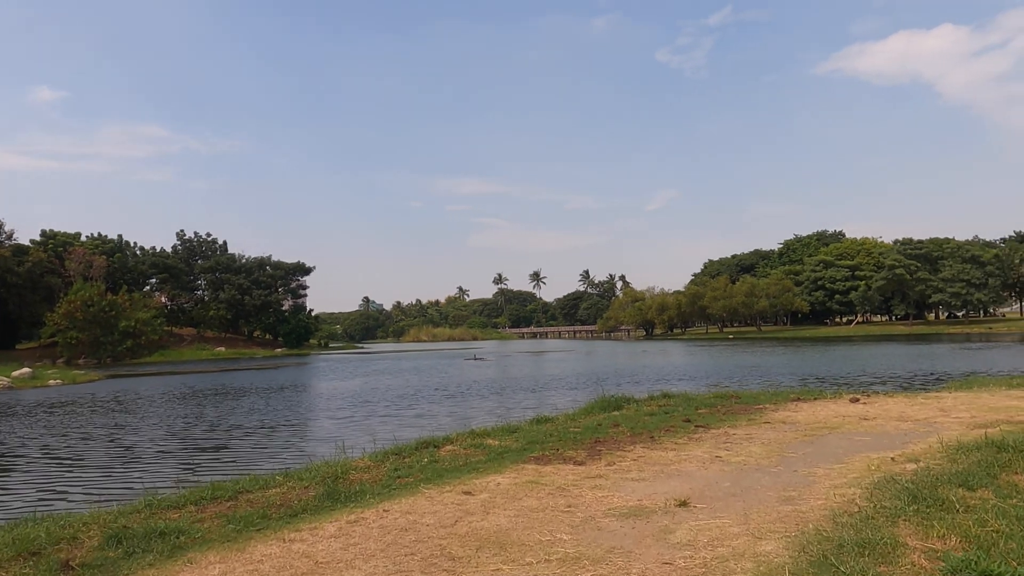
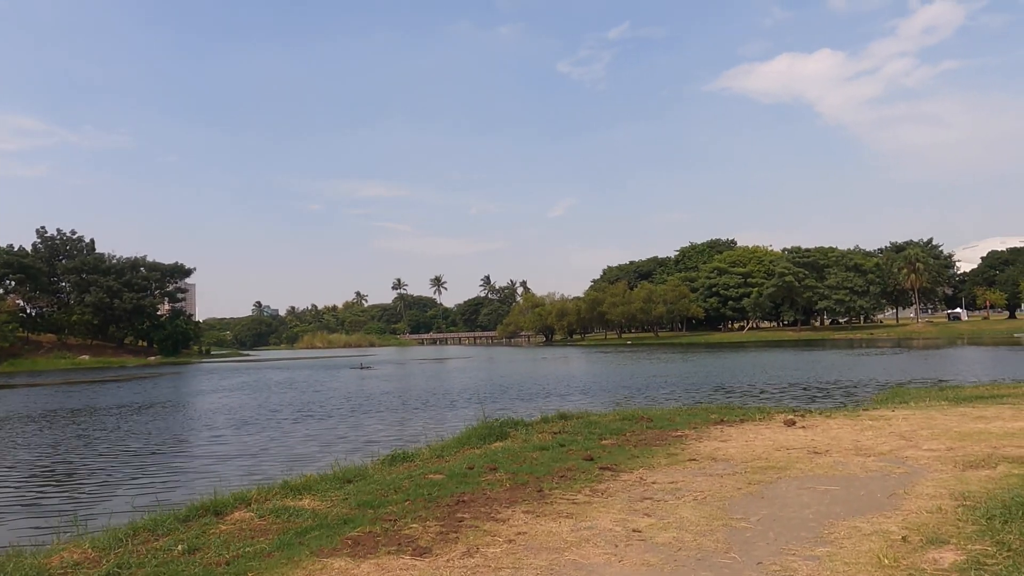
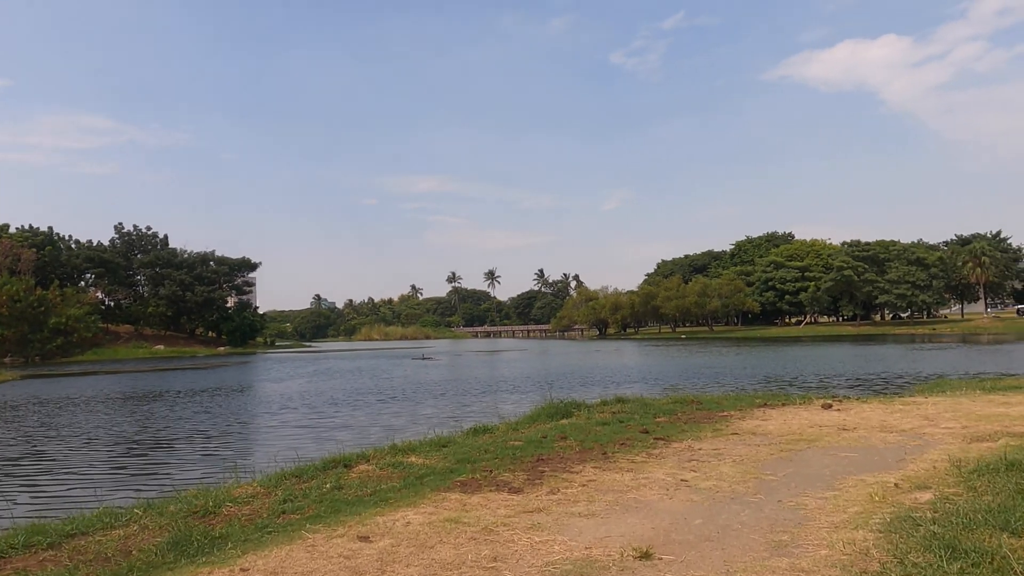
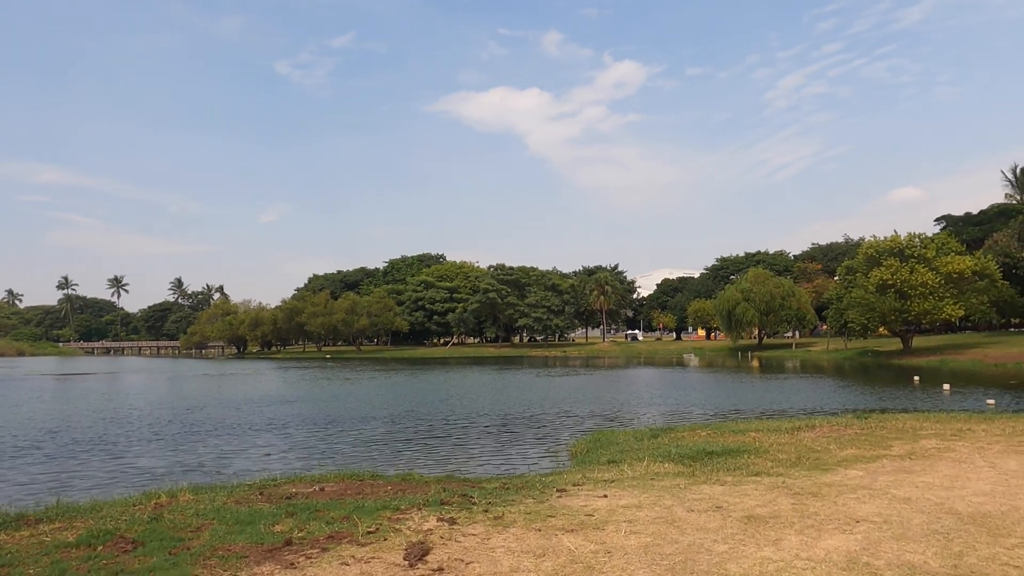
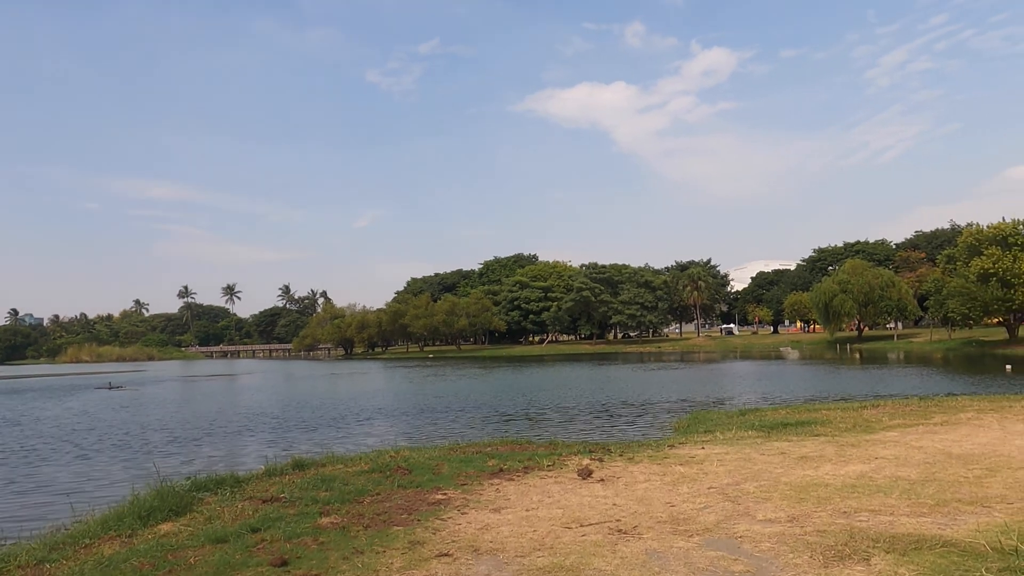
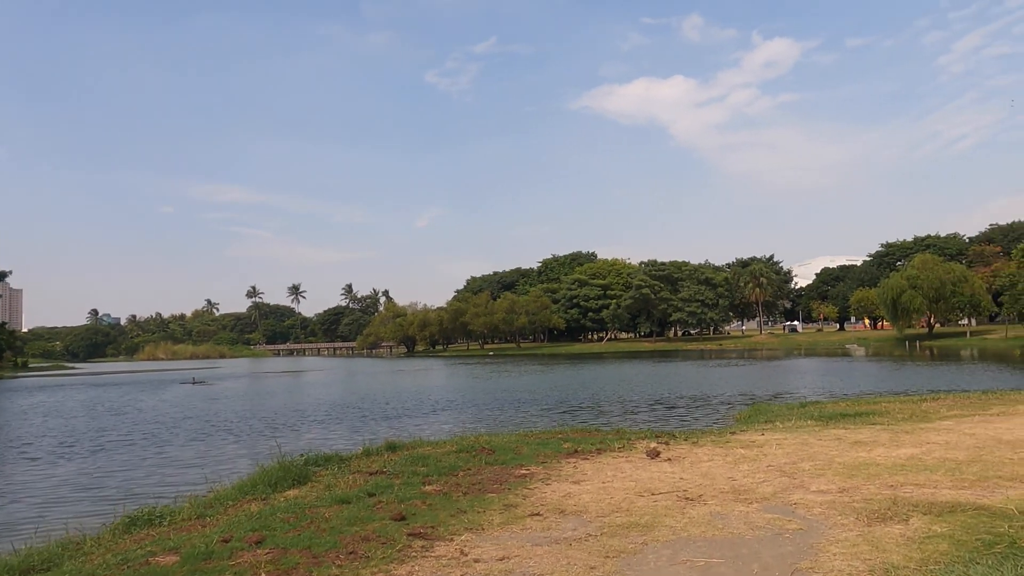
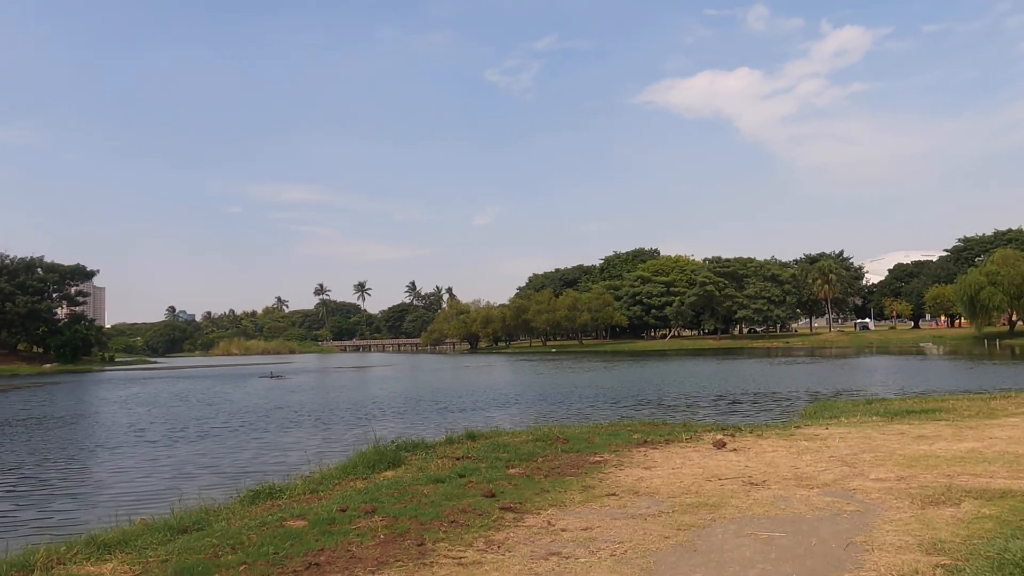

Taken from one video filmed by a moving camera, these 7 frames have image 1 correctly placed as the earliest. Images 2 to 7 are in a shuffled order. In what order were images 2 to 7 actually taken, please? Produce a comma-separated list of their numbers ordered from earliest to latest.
3, 2, 7, 6, 5, 4
